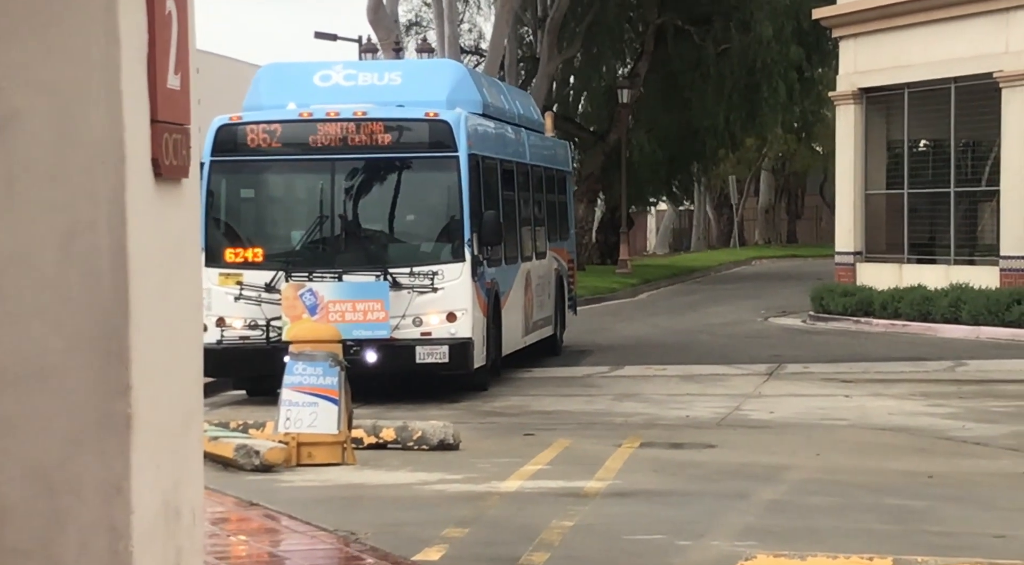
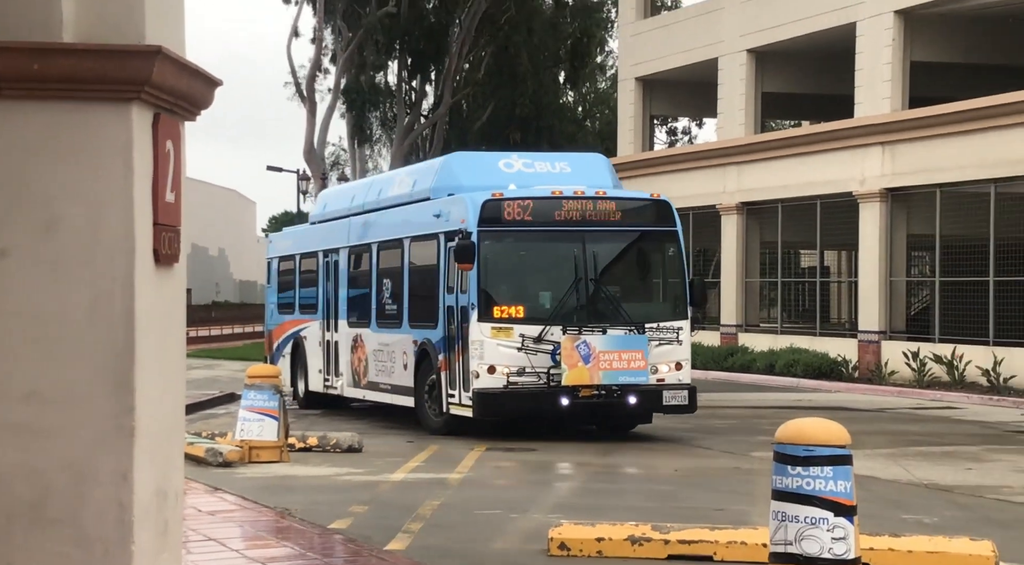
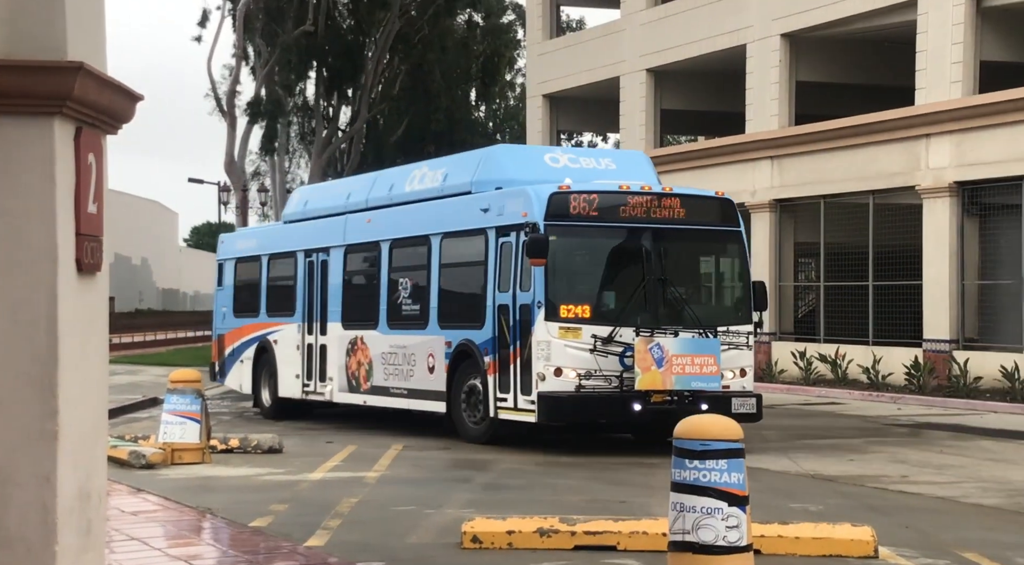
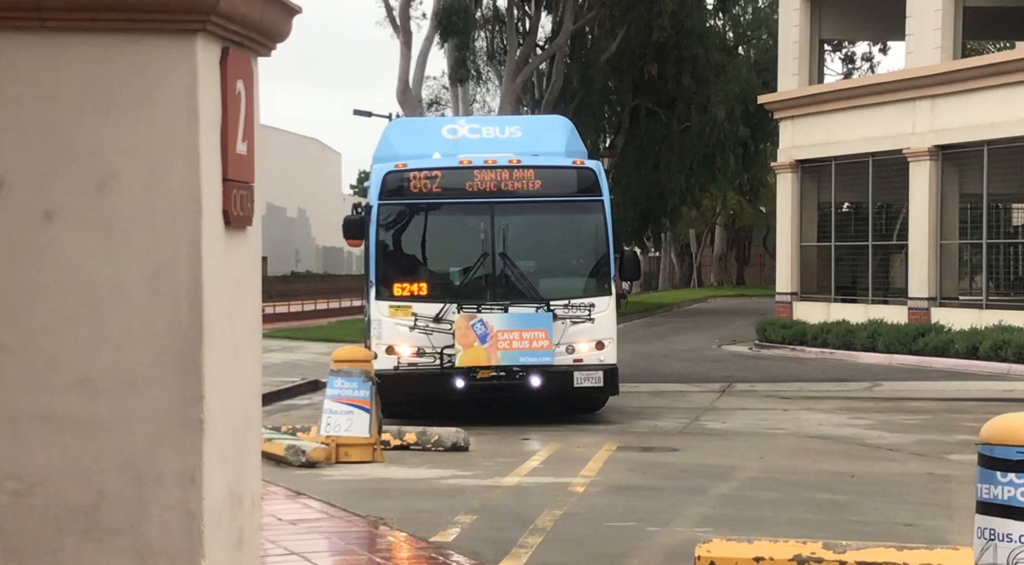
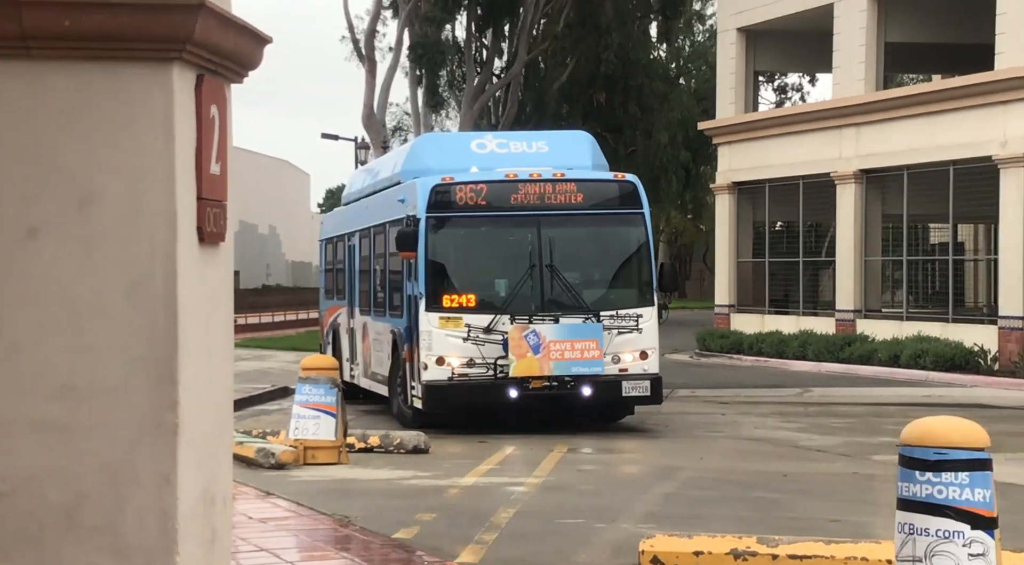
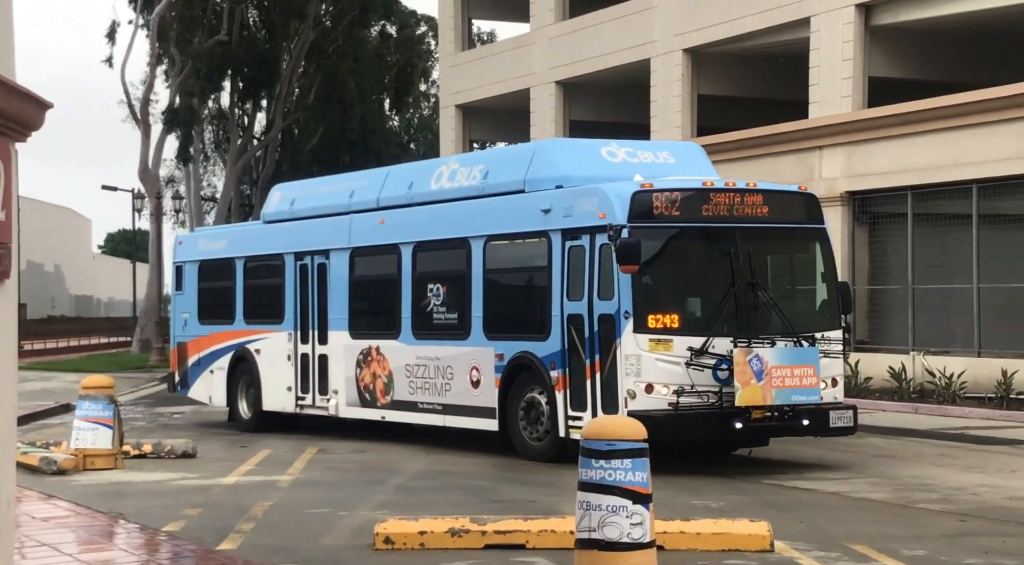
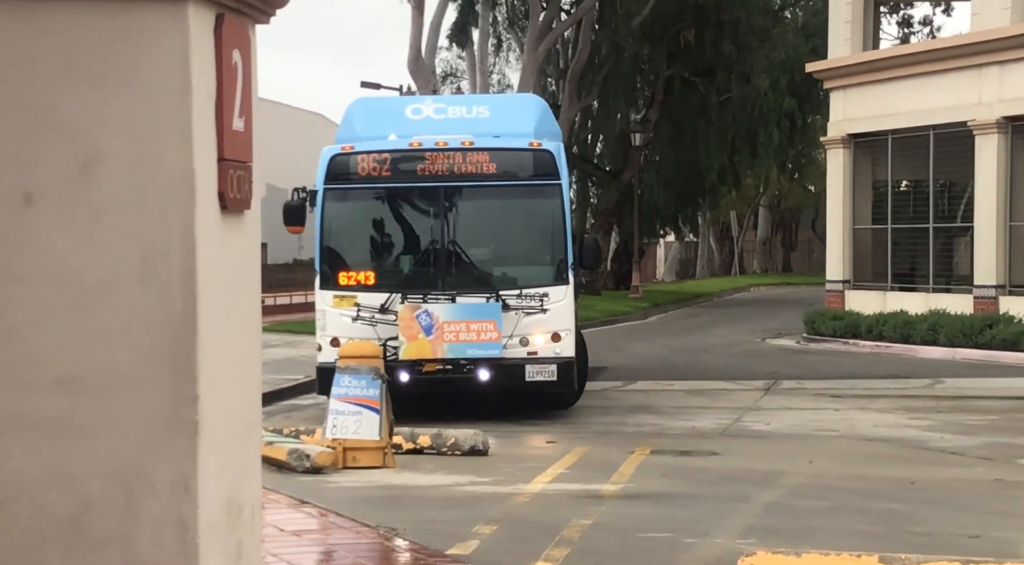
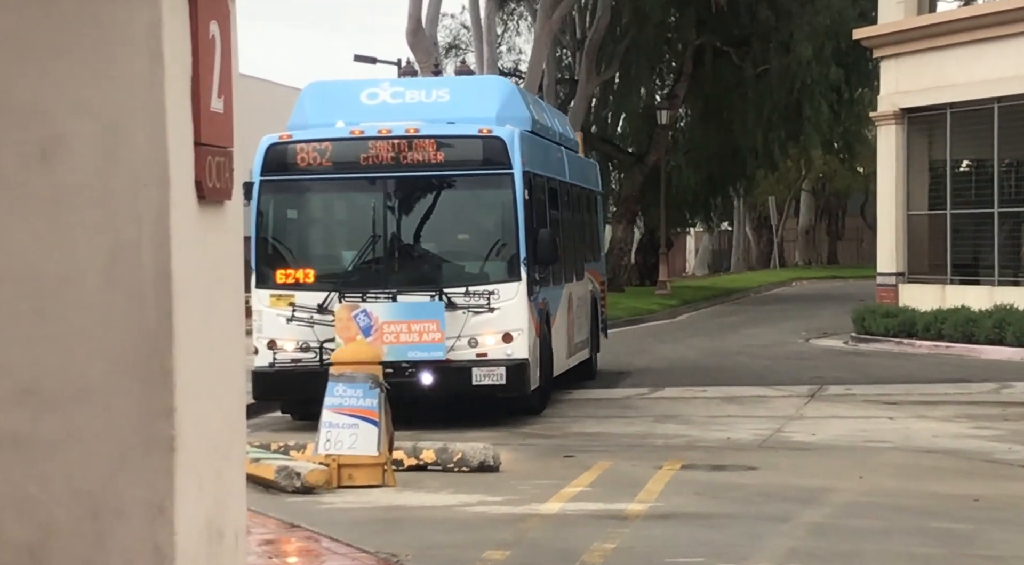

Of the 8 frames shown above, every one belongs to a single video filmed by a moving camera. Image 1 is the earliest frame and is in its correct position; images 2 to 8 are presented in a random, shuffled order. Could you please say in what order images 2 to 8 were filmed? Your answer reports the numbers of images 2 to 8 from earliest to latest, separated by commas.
8, 7, 4, 5, 2, 3, 6
